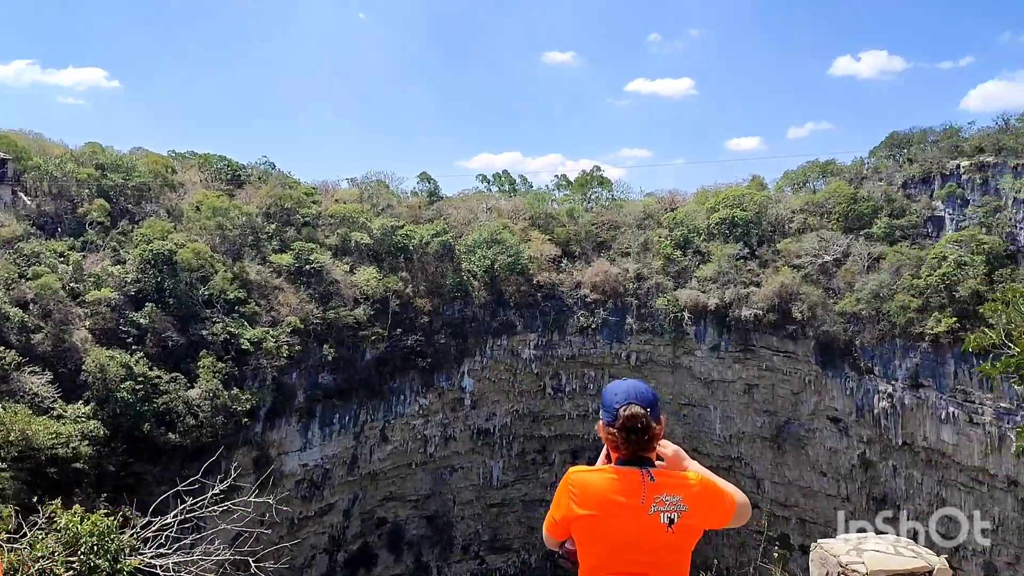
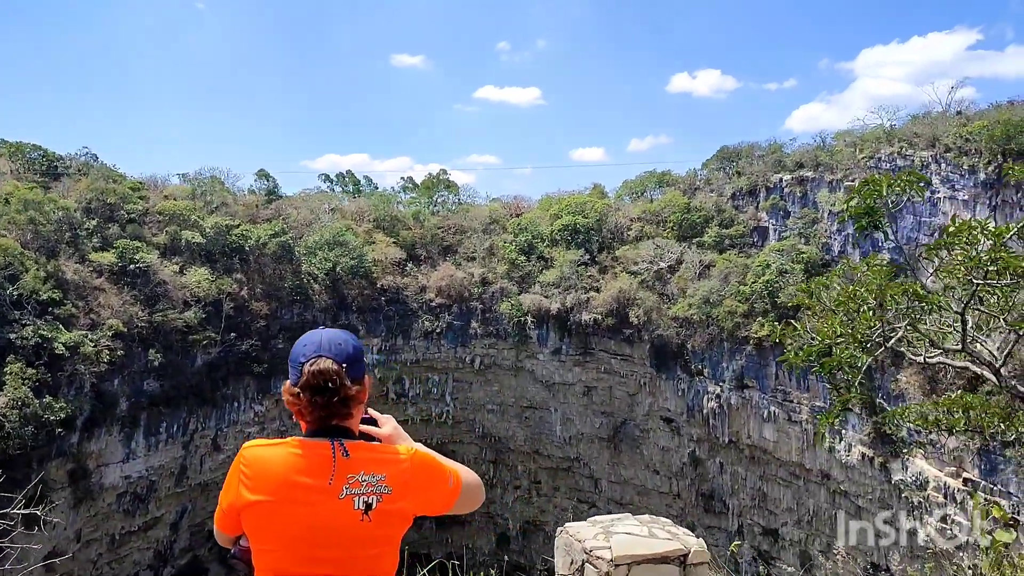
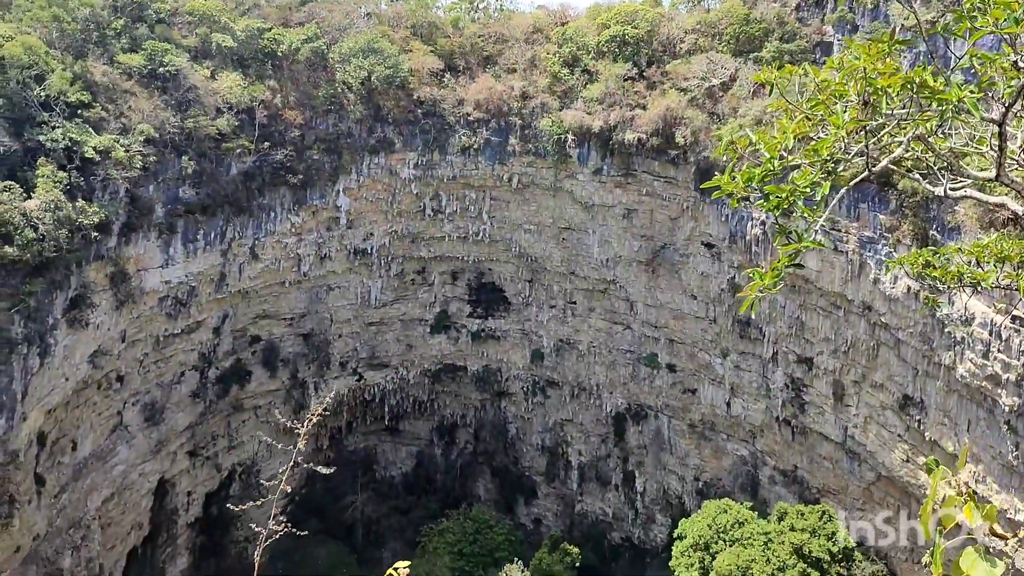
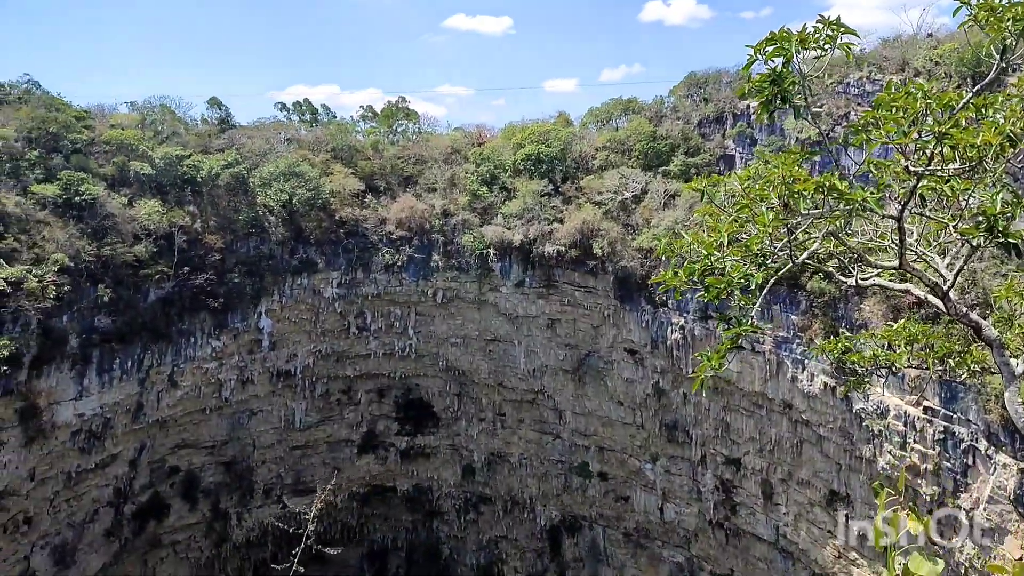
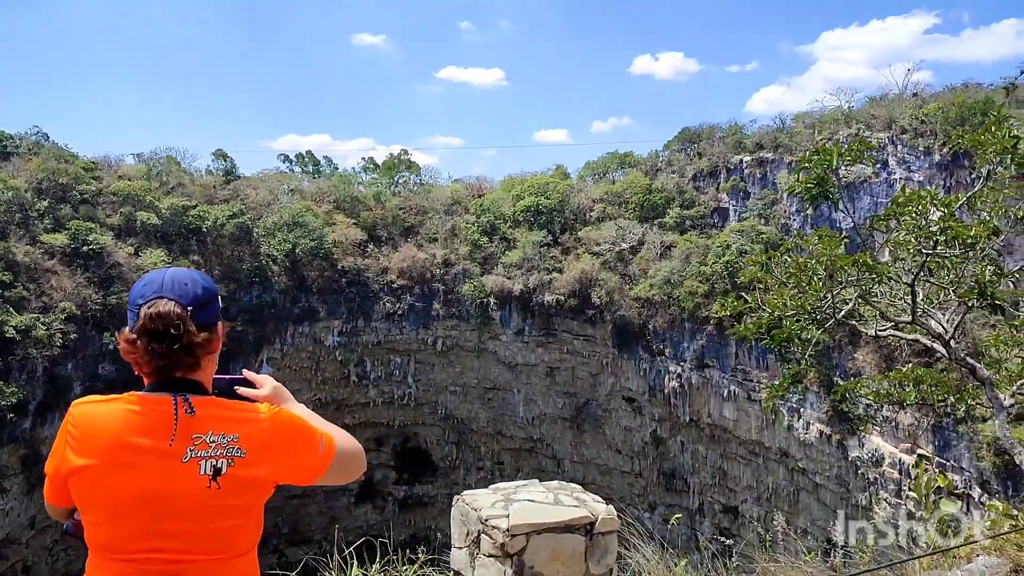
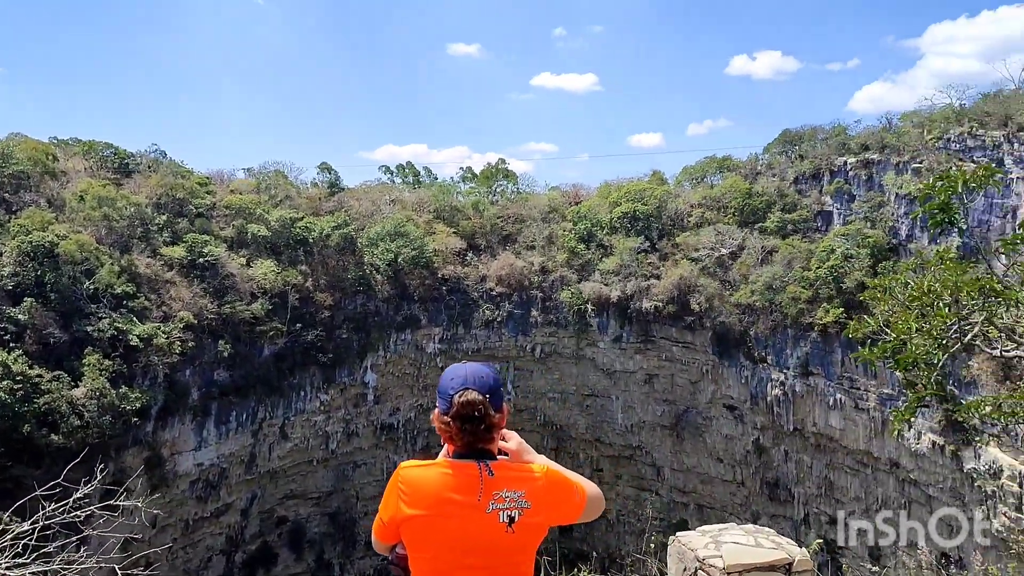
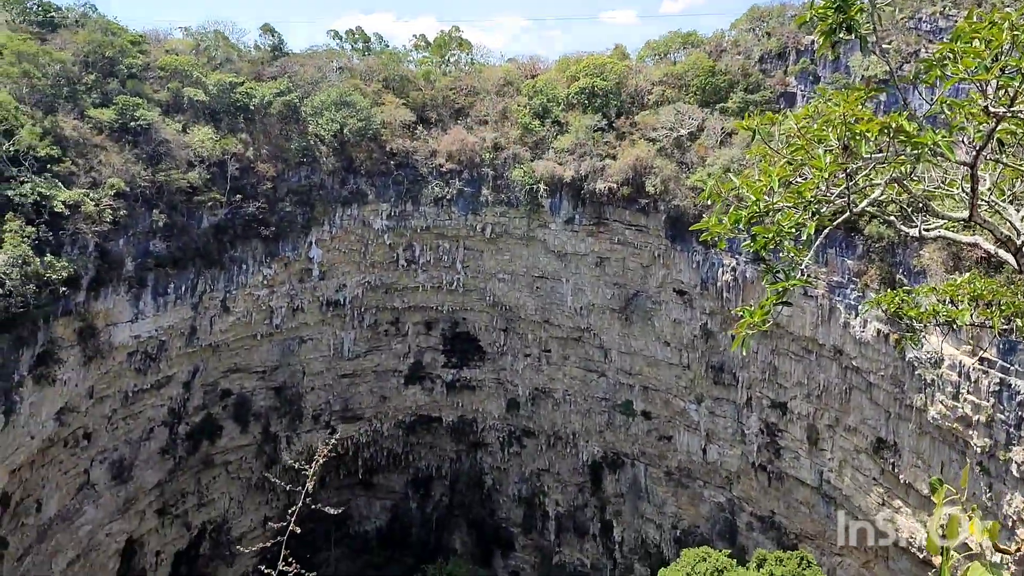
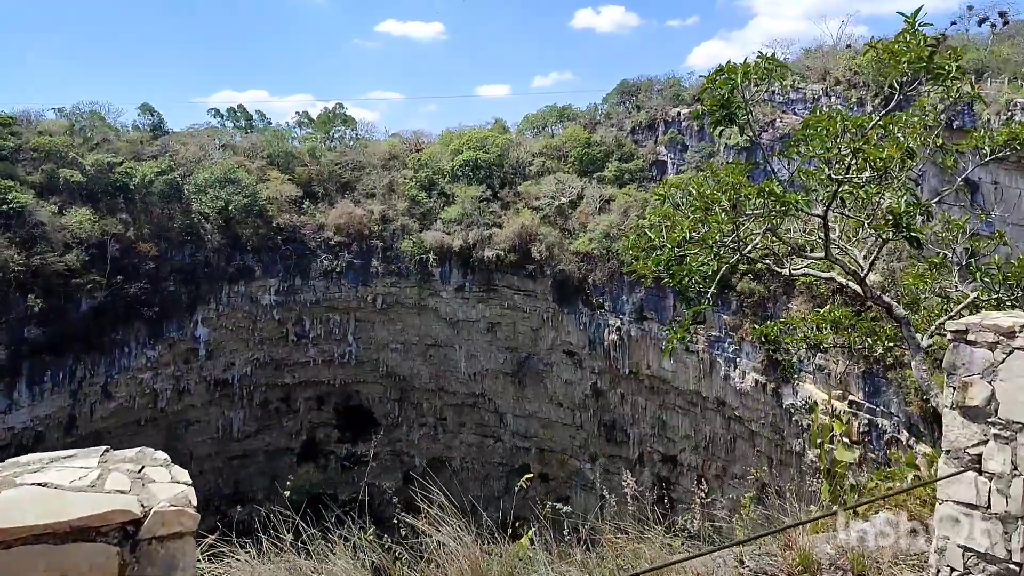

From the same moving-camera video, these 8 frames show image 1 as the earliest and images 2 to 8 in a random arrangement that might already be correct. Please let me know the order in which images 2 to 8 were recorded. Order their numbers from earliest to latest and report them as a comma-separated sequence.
6, 2, 5, 8, 4, 7, 3
